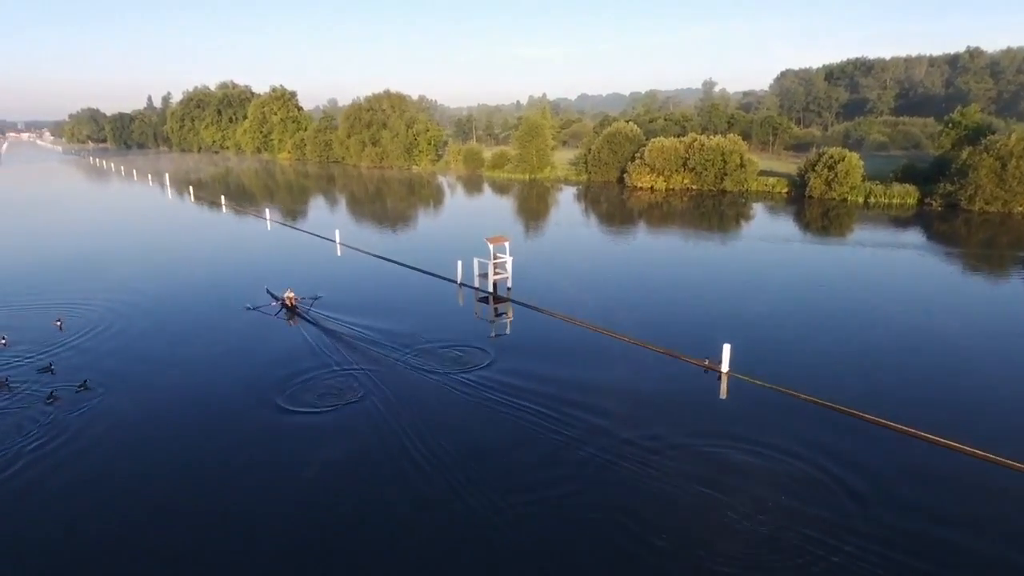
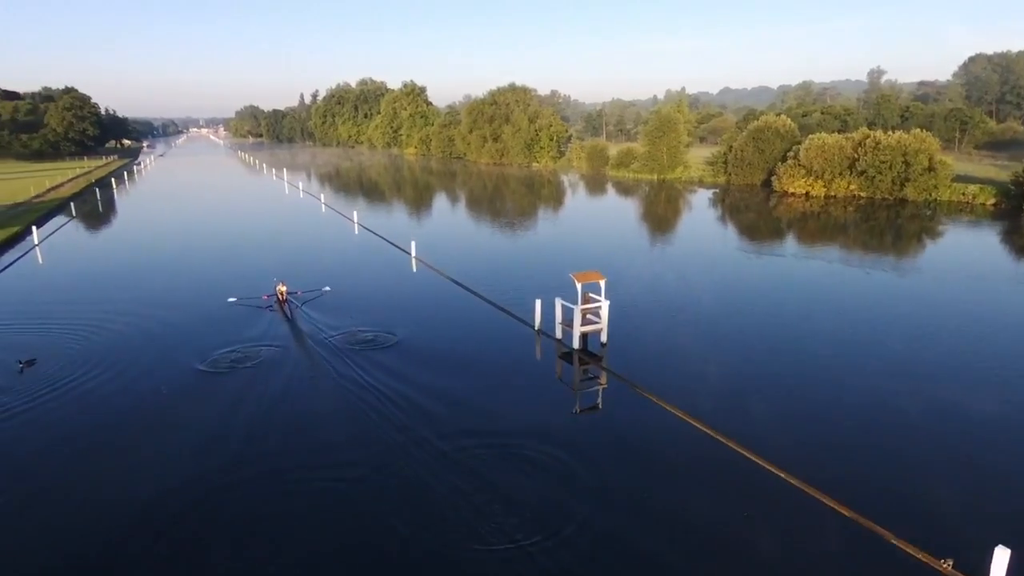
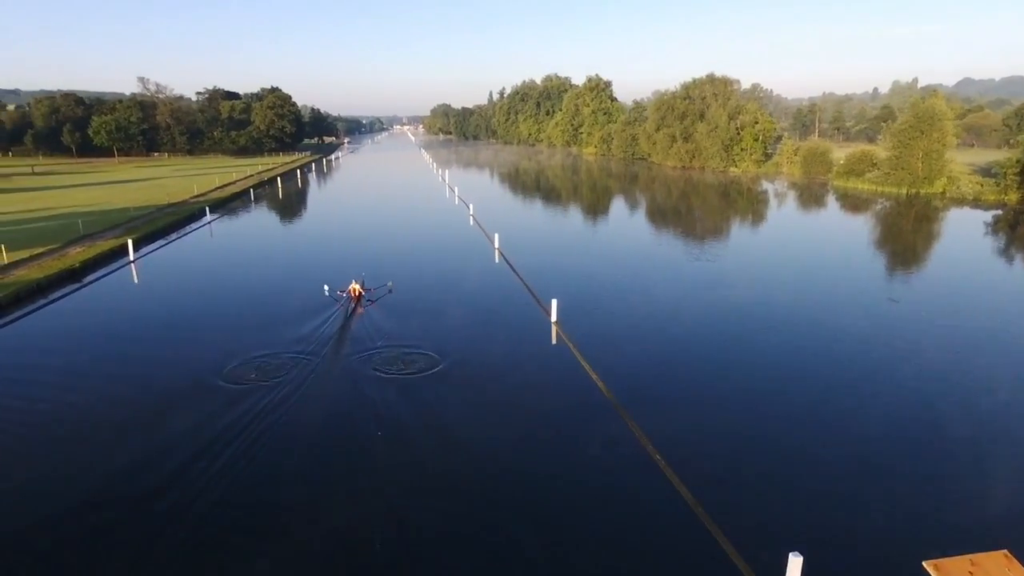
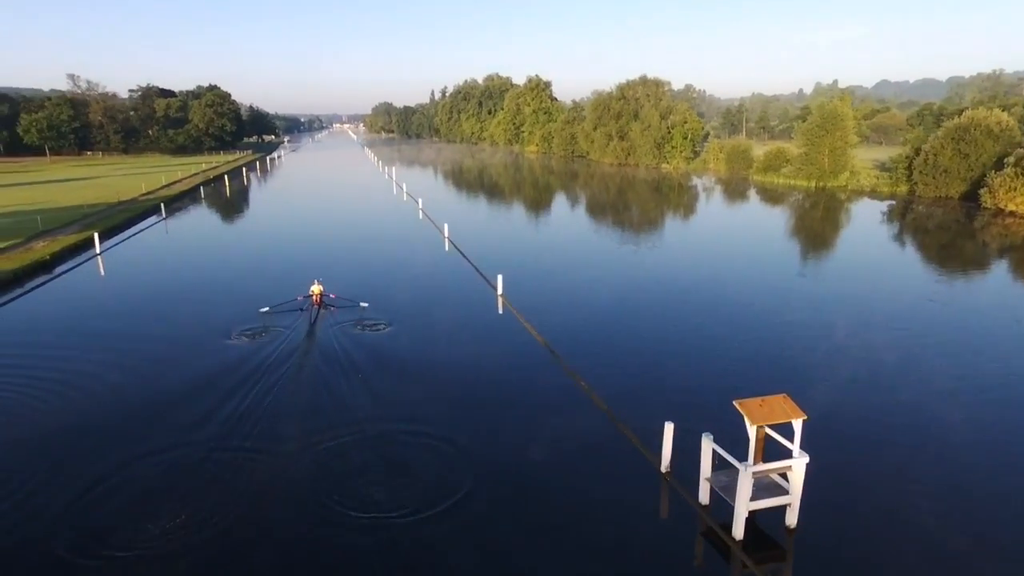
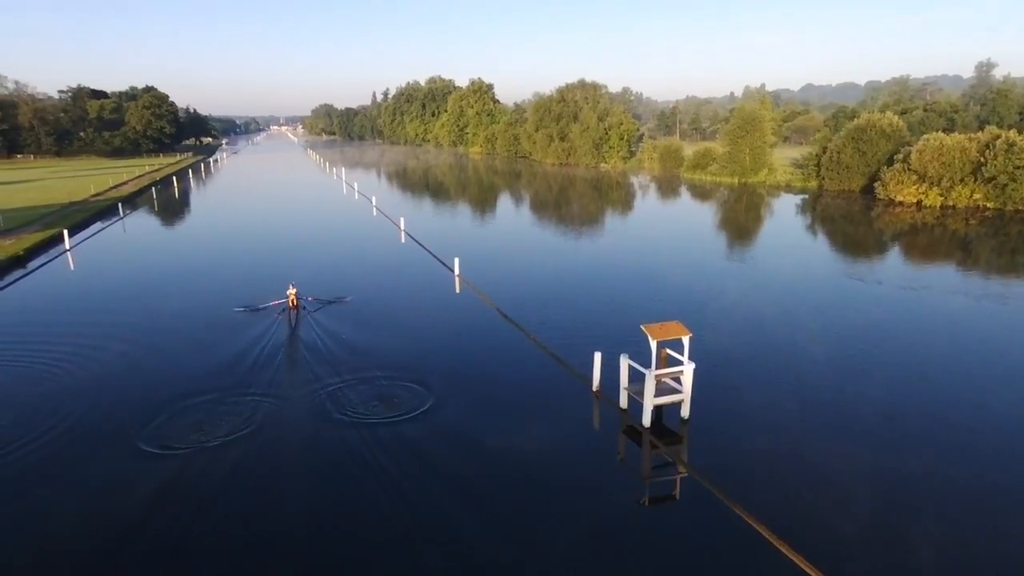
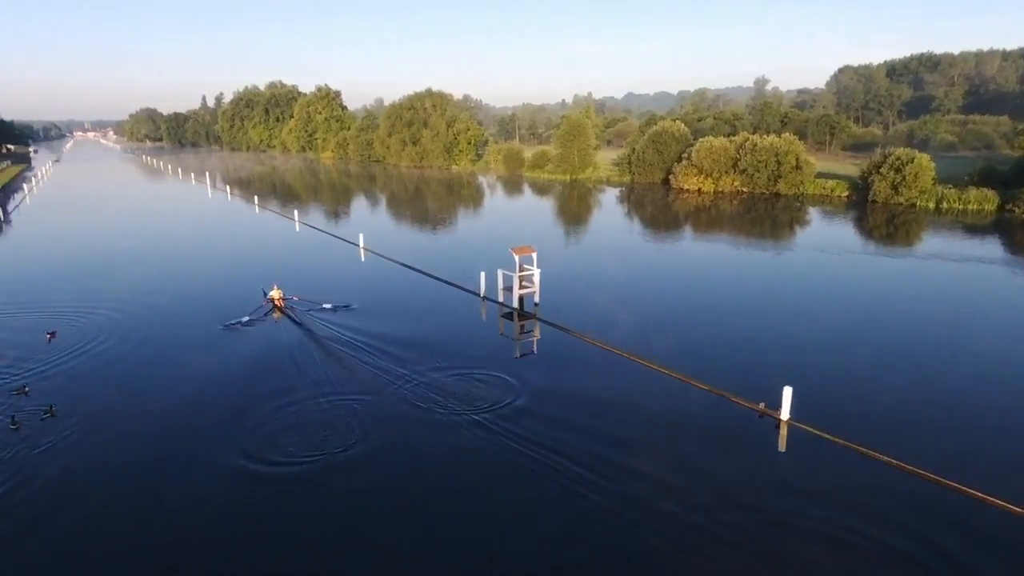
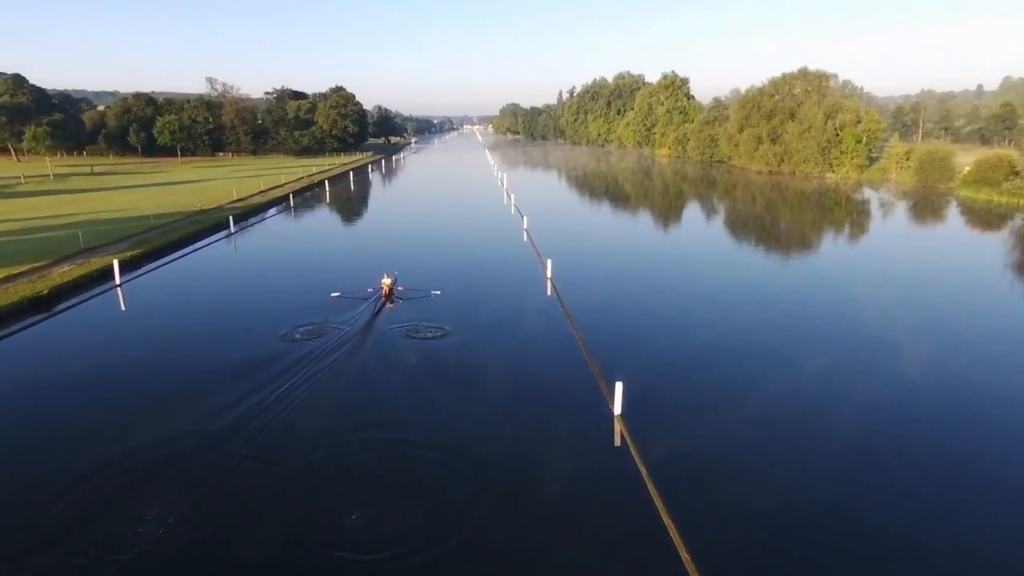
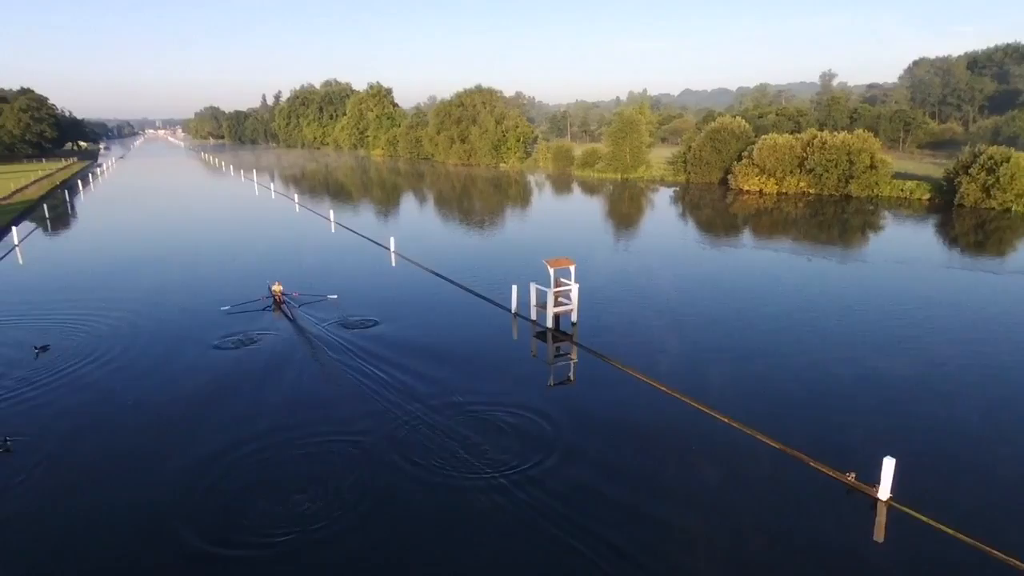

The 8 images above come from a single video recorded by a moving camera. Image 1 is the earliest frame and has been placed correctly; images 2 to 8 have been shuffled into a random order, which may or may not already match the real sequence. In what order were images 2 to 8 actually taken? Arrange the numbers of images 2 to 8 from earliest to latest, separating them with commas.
6, 8, 2, 5, 4, 3, 7
